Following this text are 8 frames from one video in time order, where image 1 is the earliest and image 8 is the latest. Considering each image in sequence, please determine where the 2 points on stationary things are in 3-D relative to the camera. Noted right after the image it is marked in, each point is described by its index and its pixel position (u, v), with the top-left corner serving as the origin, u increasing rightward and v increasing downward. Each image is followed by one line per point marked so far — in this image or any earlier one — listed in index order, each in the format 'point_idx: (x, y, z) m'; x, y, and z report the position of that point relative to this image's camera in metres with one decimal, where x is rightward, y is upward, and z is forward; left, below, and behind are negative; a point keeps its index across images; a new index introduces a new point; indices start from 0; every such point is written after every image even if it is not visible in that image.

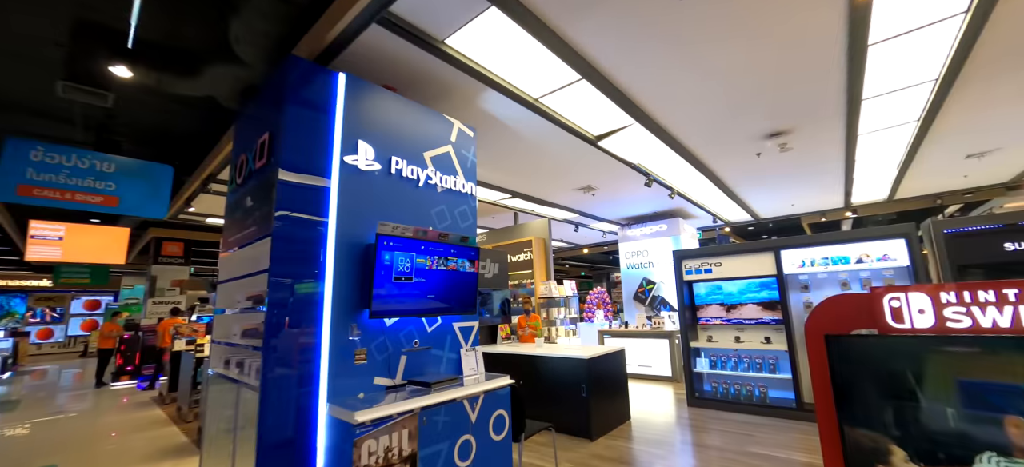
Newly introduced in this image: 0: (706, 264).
0: (+2.5, -0.4, +4.9) m
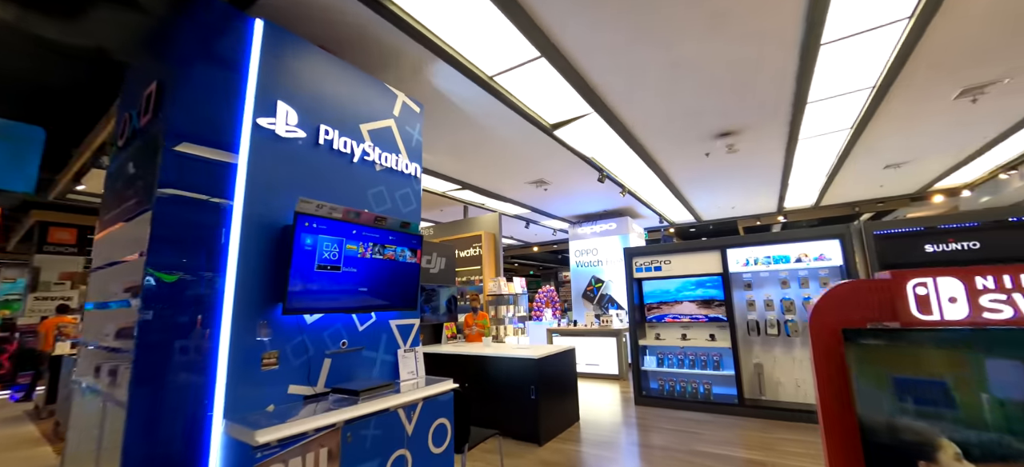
0: (+1.8, -0.4, +4.9) m
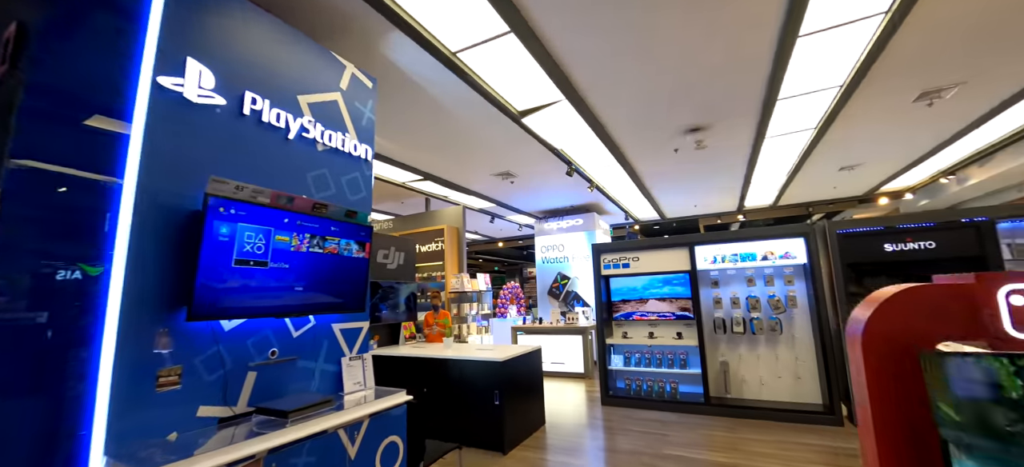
0: (+1.4, -0.3, +4.8) m
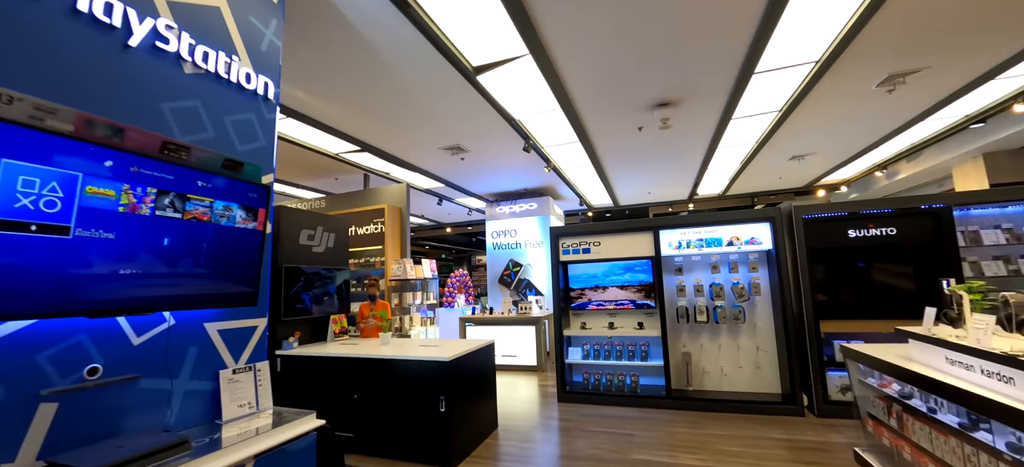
0: (+0.8, -0.1, +4.4) m
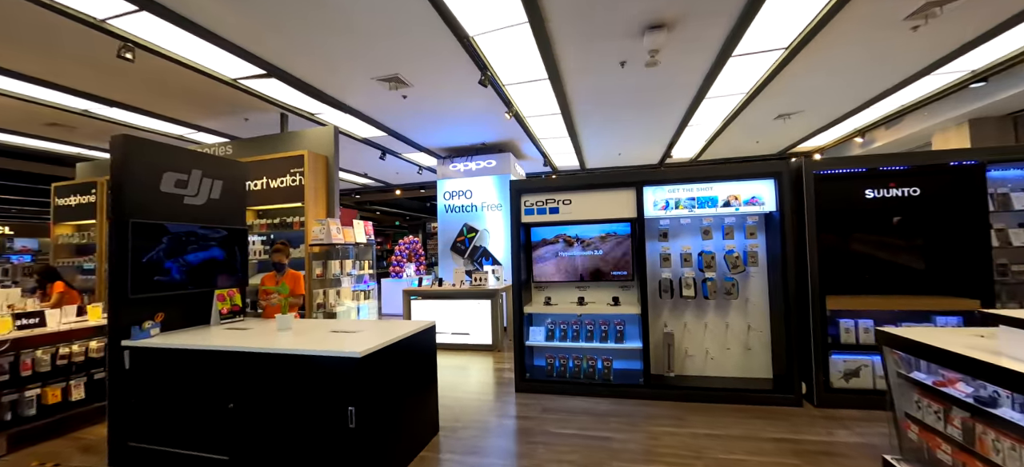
0: (+0.4, +0.3, +3.6) m
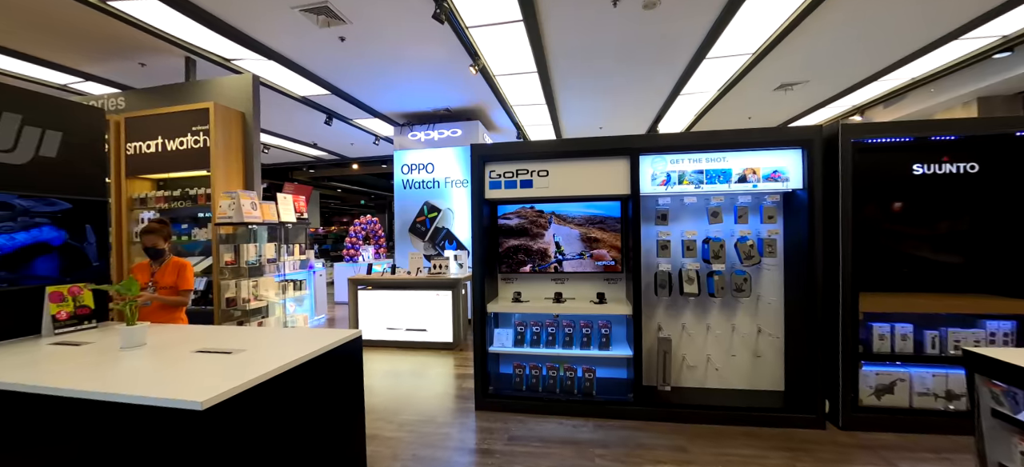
0: (+0.1, +0.4, +2.8) m
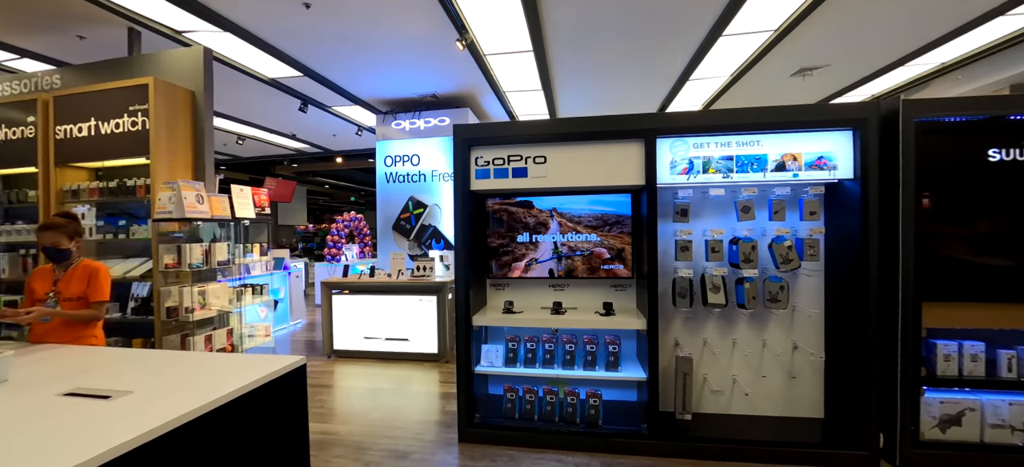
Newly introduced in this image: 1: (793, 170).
0: (0.0, +0.5, +2.4) m
1: (+1.6, +0.4, +2.2) m
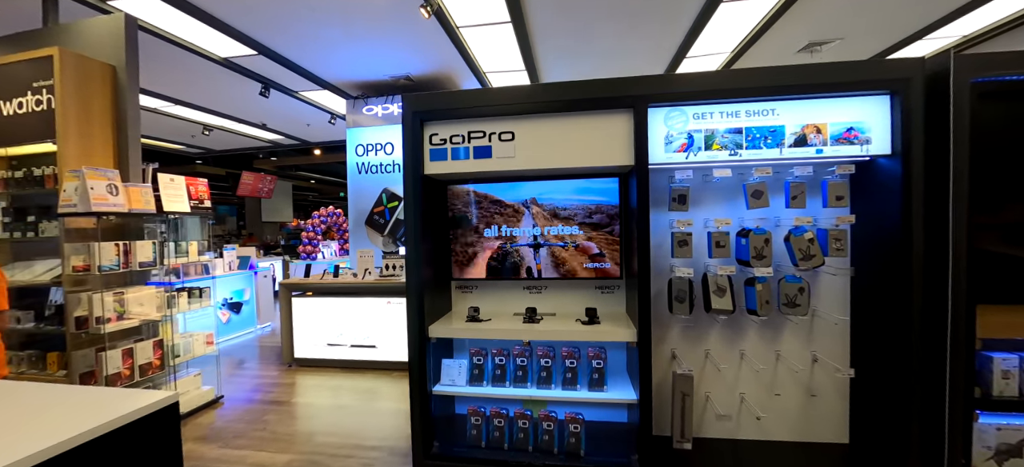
0: (-0.2, +0.5, +2.0) m
1: (+1.4, +0.4, +1.8) m
